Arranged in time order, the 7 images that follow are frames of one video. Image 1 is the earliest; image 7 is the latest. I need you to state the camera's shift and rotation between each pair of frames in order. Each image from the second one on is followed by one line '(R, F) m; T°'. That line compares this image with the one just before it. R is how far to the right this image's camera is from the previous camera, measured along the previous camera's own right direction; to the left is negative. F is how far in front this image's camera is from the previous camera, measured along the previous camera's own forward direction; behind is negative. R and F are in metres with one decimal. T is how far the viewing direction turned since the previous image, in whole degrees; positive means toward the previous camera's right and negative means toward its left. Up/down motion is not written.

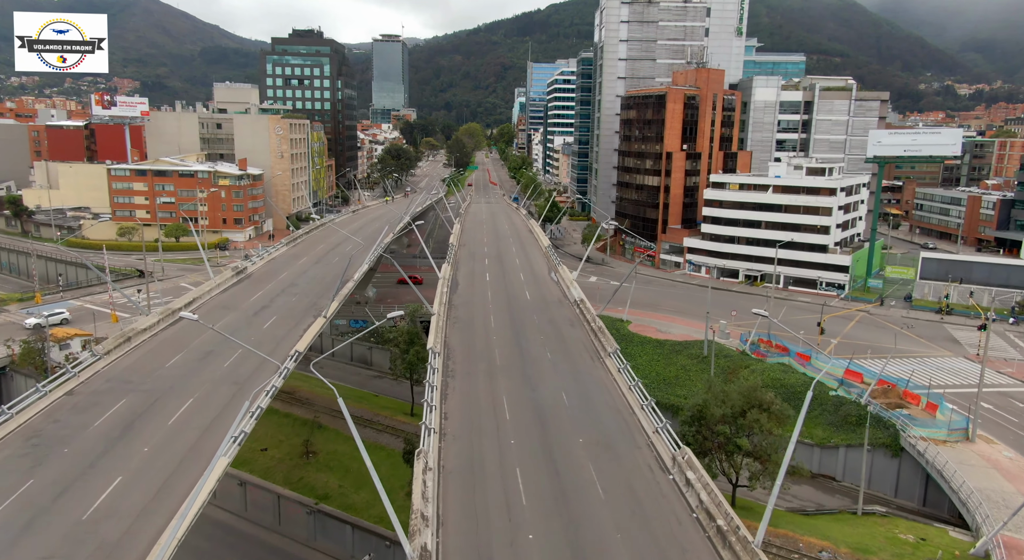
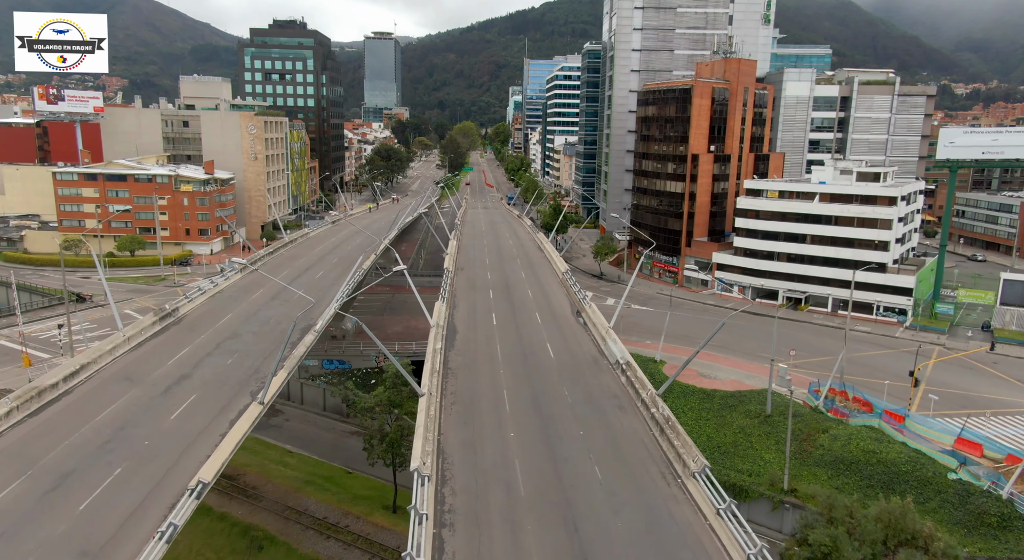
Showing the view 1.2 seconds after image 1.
(-1.0, +11.1) m; +1°
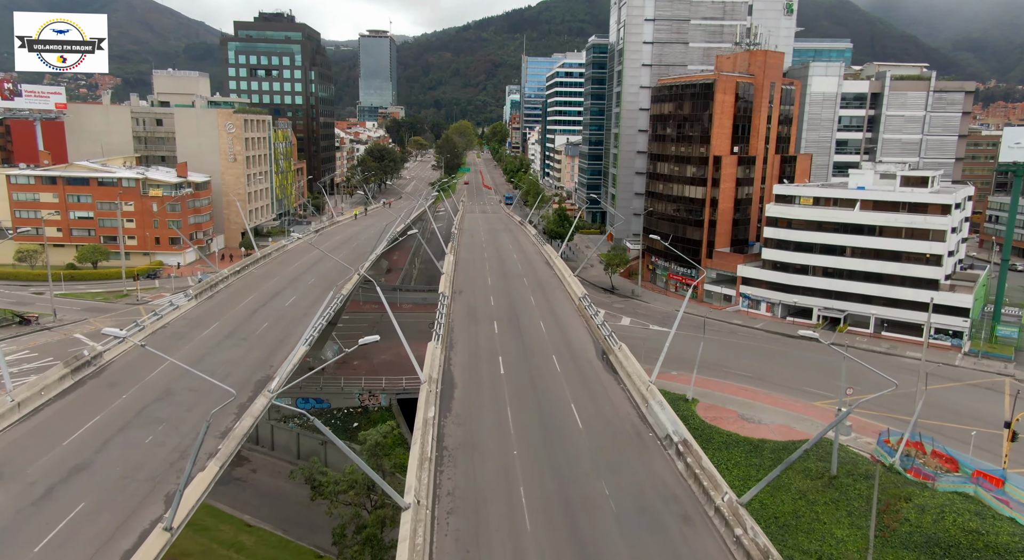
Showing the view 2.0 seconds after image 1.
(-0.6, +7.5) m; 0°
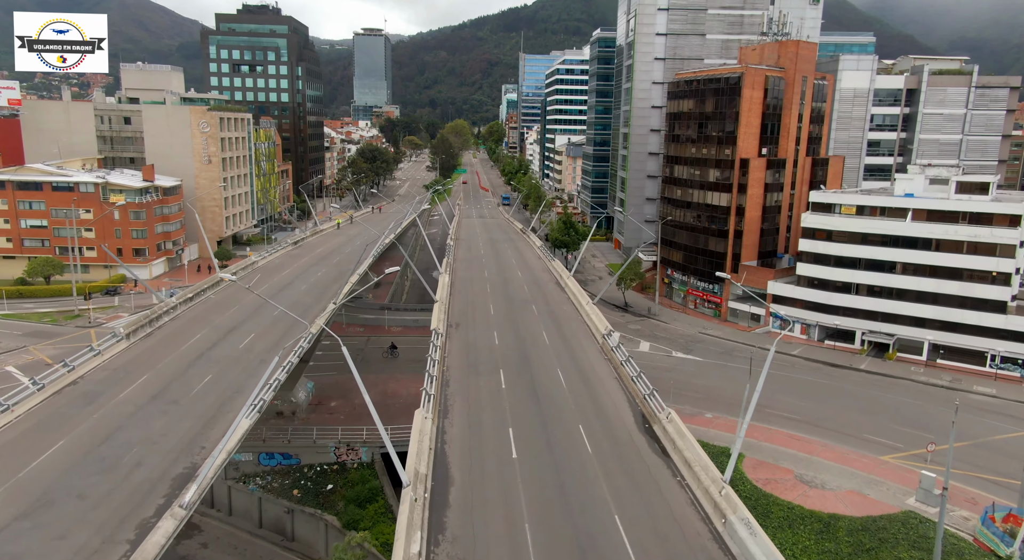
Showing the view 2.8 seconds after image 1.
(-0.6, +7.5) m; 0°
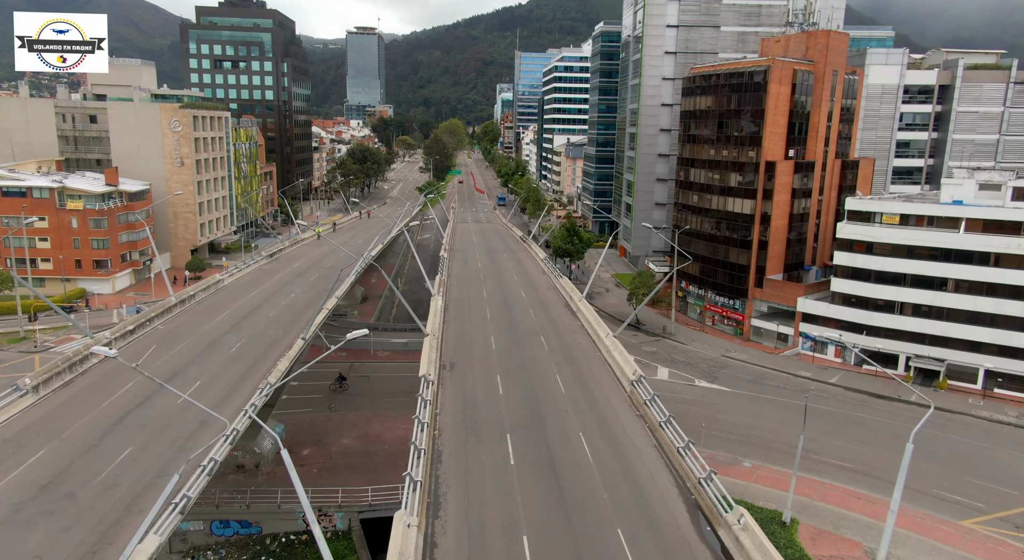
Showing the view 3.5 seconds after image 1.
(-0.5, +6.3) m; 0°
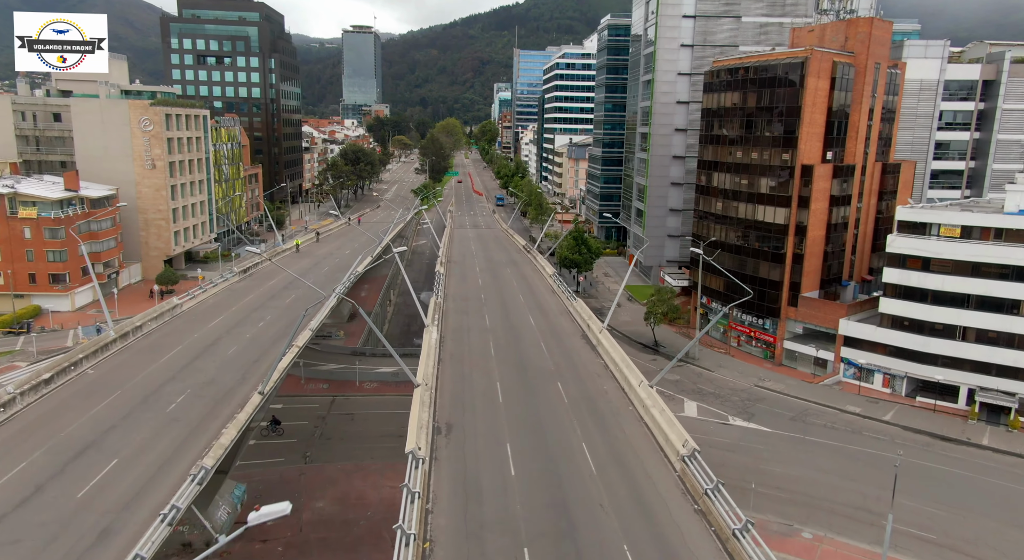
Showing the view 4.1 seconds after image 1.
(-0.5, +6.3) m; 0°
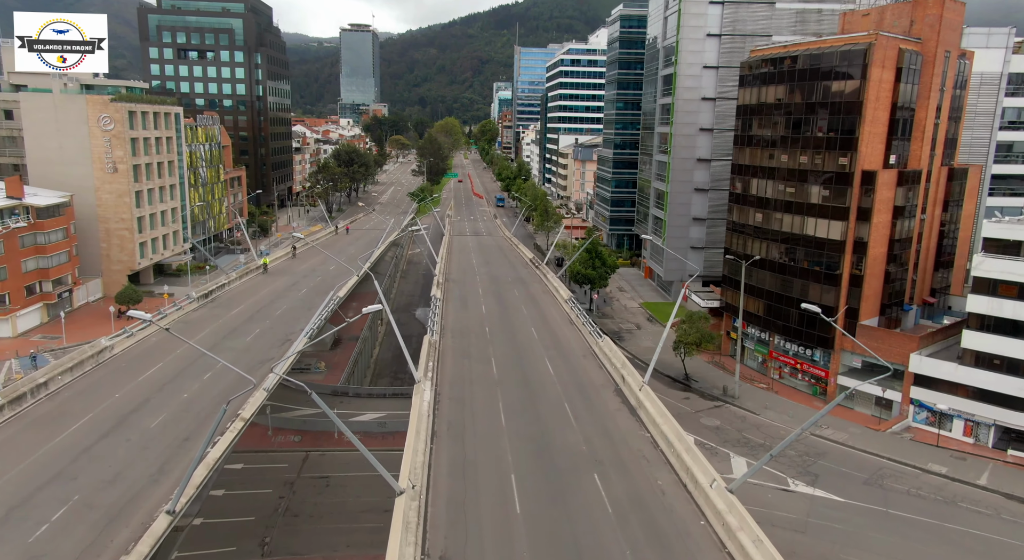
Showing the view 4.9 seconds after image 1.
(-0.6, +7.5) m; 0°
